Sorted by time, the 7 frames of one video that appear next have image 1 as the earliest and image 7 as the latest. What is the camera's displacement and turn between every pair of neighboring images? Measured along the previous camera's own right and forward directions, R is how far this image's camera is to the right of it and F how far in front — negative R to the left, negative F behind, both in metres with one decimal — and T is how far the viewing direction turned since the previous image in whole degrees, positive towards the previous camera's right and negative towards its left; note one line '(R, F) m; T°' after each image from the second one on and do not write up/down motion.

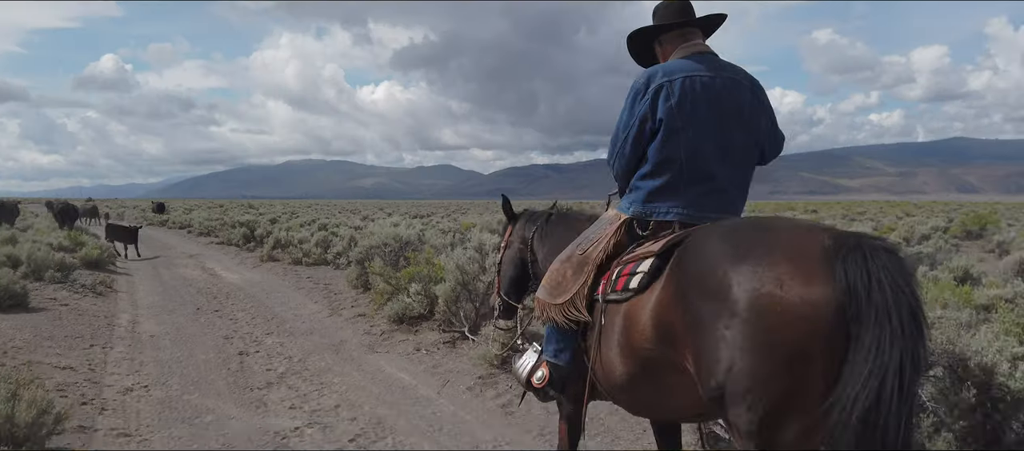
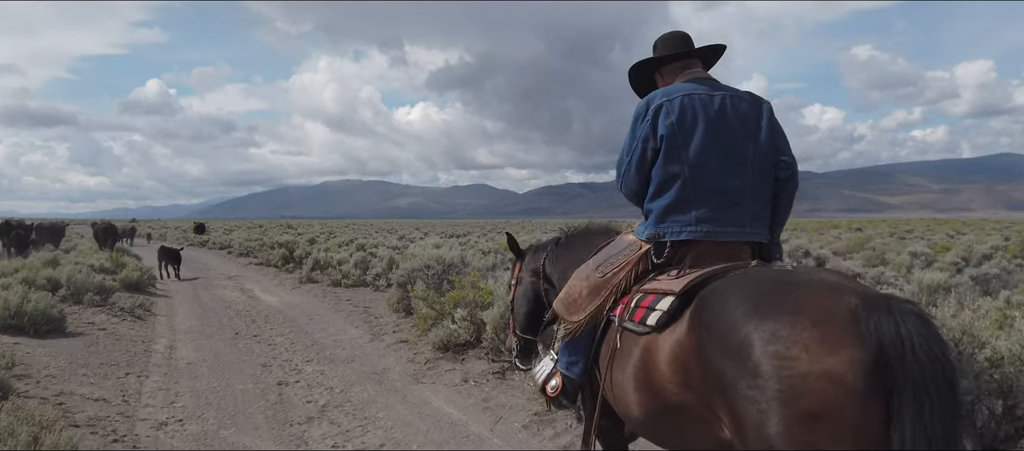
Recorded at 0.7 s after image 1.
(-0.3, +0.6) m; -3°
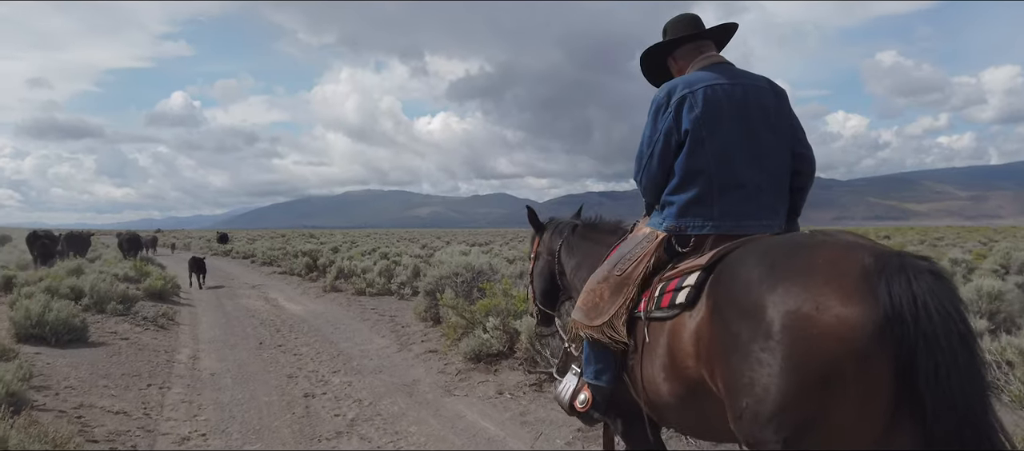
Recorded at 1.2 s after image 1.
(-0.2, +0.4) m; -2°
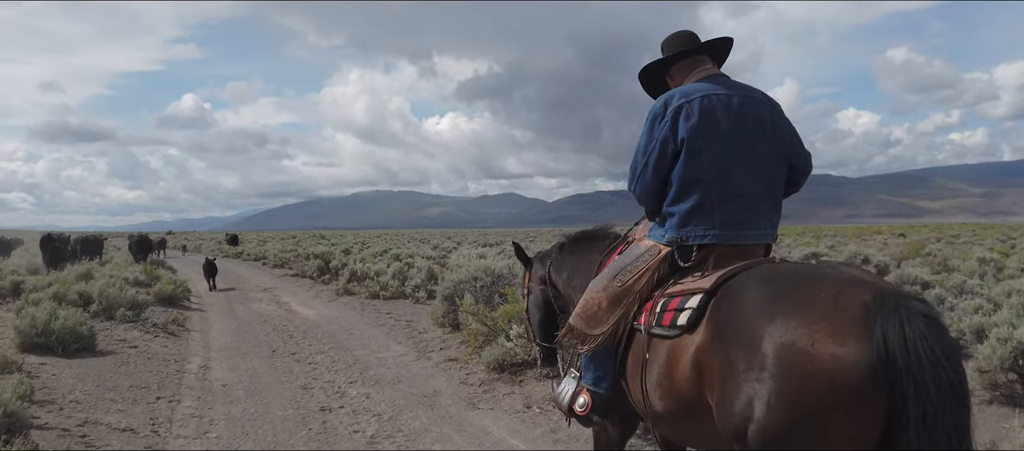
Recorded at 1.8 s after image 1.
(-0.2, +0.4) m; -1°
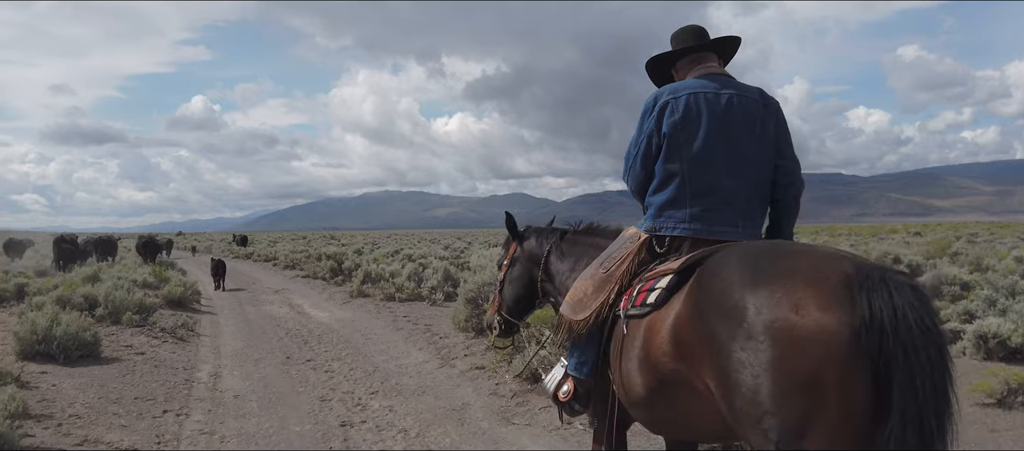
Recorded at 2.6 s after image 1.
(-0.3, +0.6) m; -1°
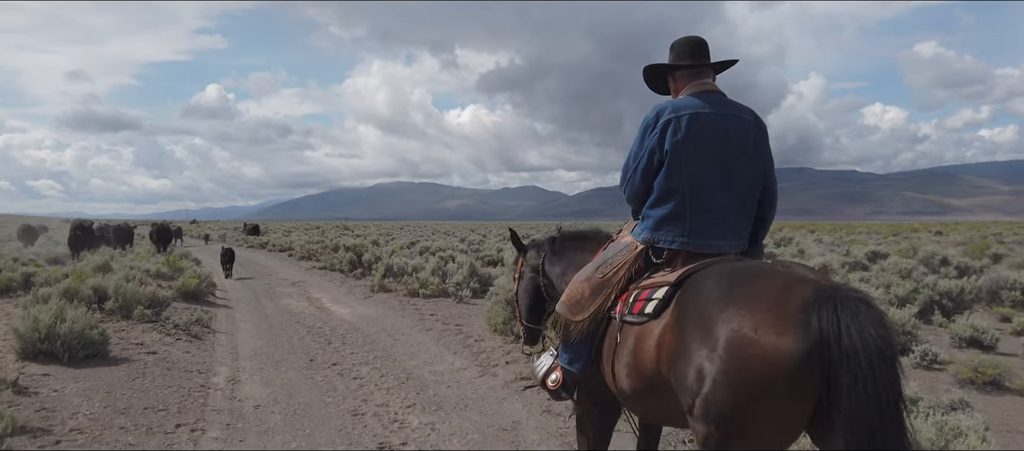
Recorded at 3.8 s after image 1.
(-0.5, +0.9) m; -1°
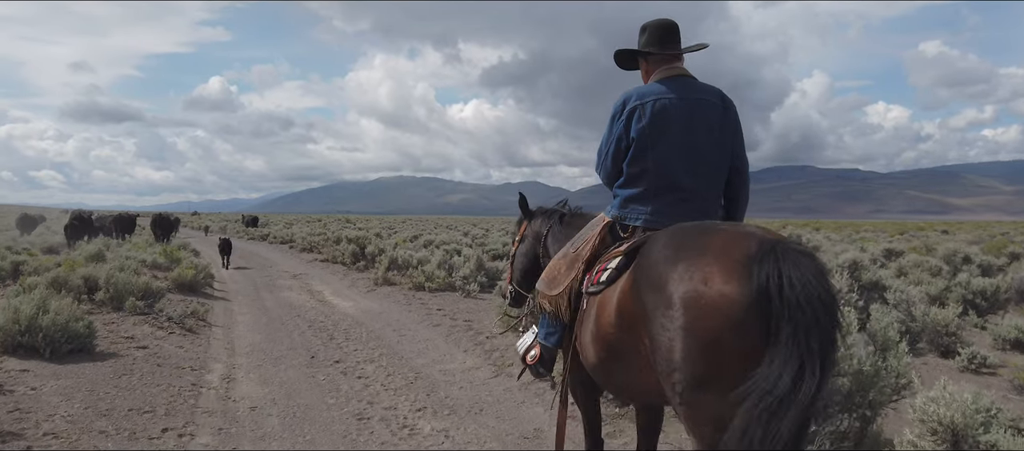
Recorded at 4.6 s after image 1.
(-0.2, +0.6) m; 0°
